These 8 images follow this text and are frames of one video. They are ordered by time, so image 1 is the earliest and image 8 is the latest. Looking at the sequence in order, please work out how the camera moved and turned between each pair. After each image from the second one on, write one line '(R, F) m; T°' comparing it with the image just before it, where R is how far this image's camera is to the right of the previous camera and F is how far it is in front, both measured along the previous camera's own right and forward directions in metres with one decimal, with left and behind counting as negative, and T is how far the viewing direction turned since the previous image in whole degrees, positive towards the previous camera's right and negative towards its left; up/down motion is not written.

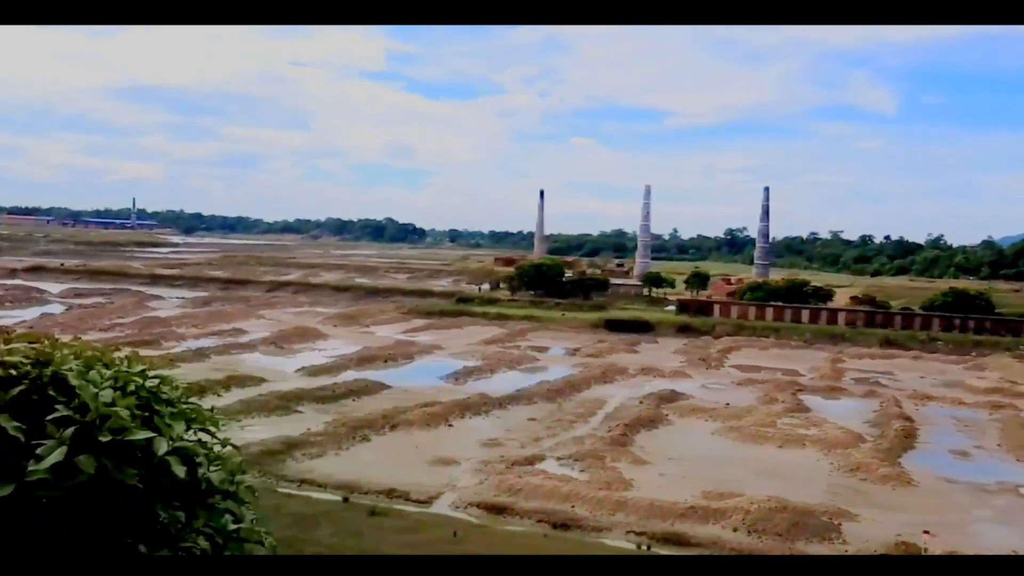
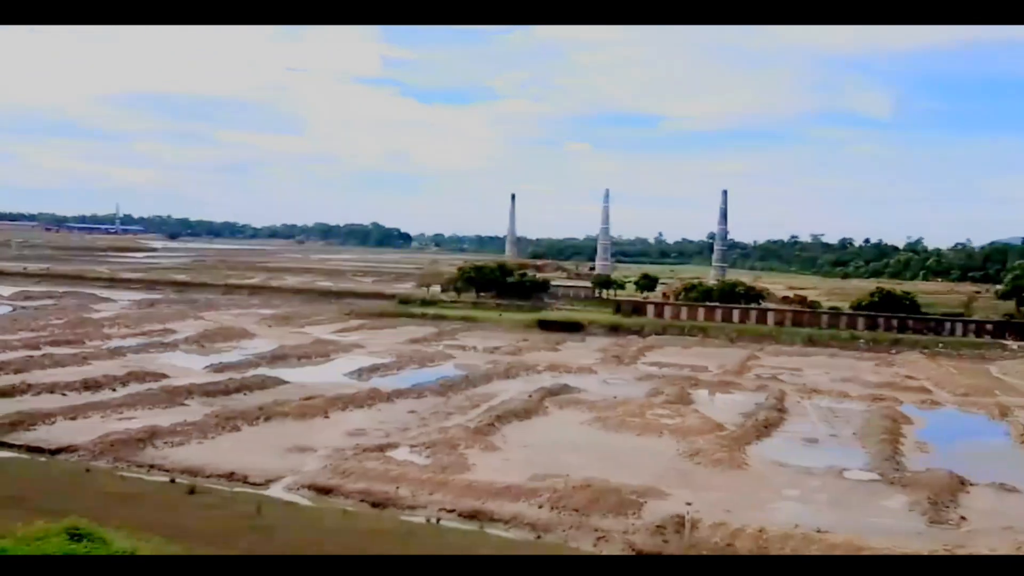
(+2.6, -0.6) m; +1°
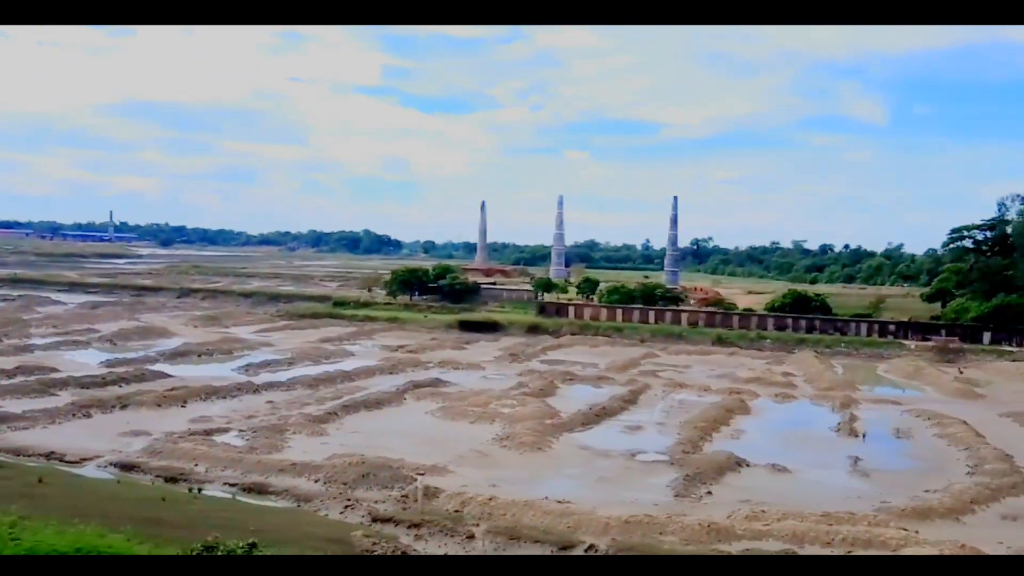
(+3.6, -1.0) m; 0°
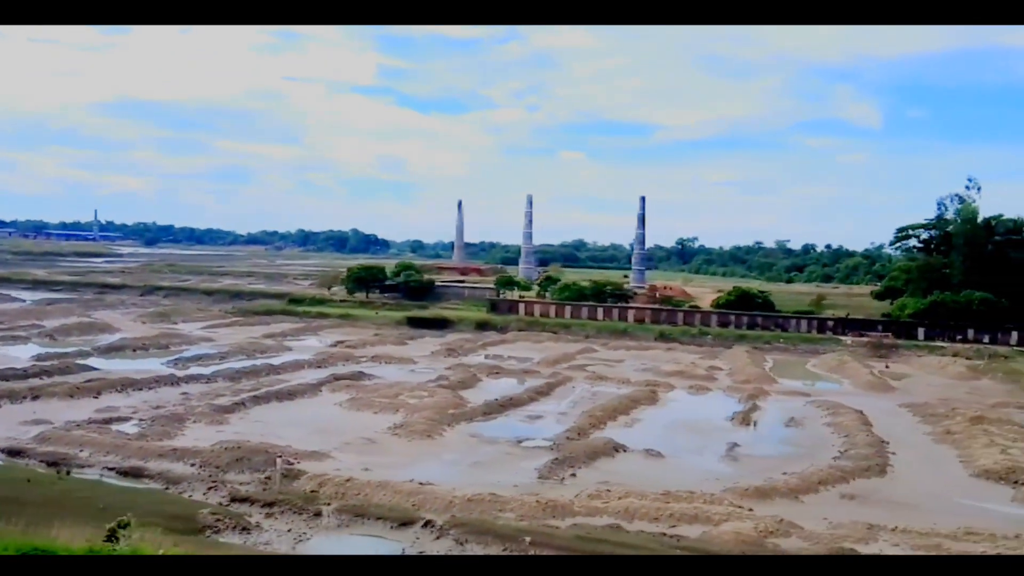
(+2.1, -0.5) m; +1°
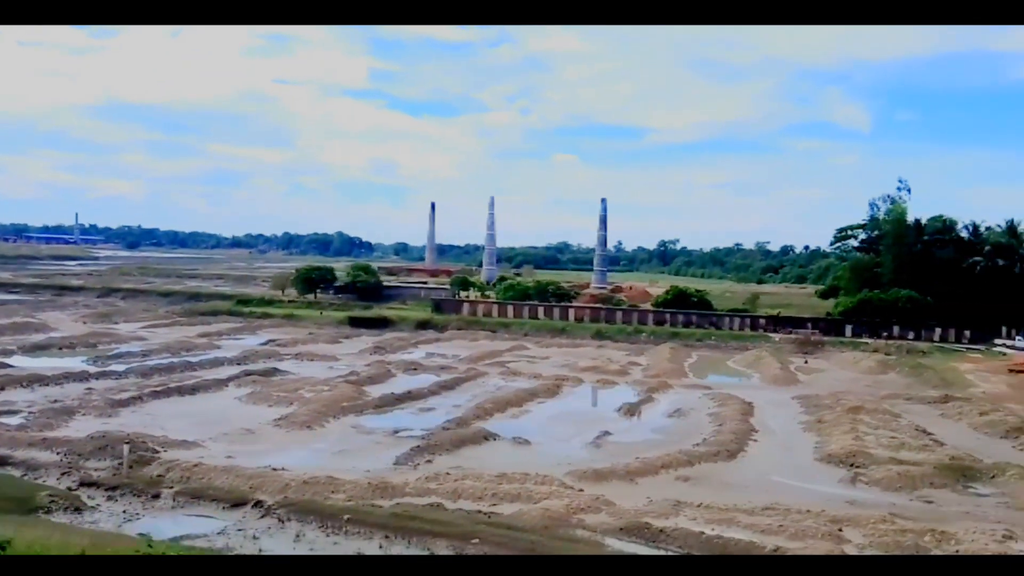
(+2.5, -0.5) m; +1°
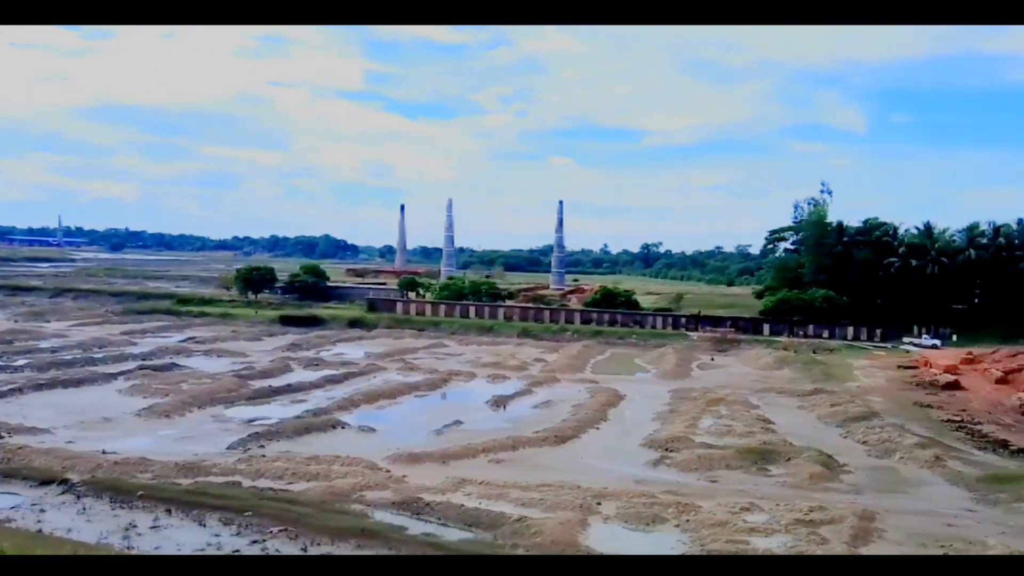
(+3.2, -0.7) m; 0°
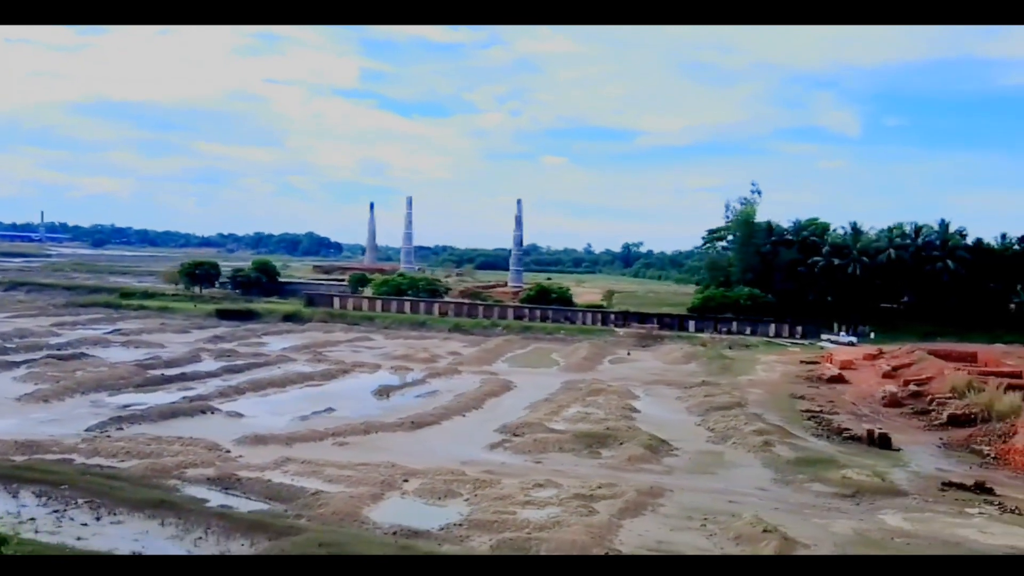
(+2.9, -0.6) m; +1°
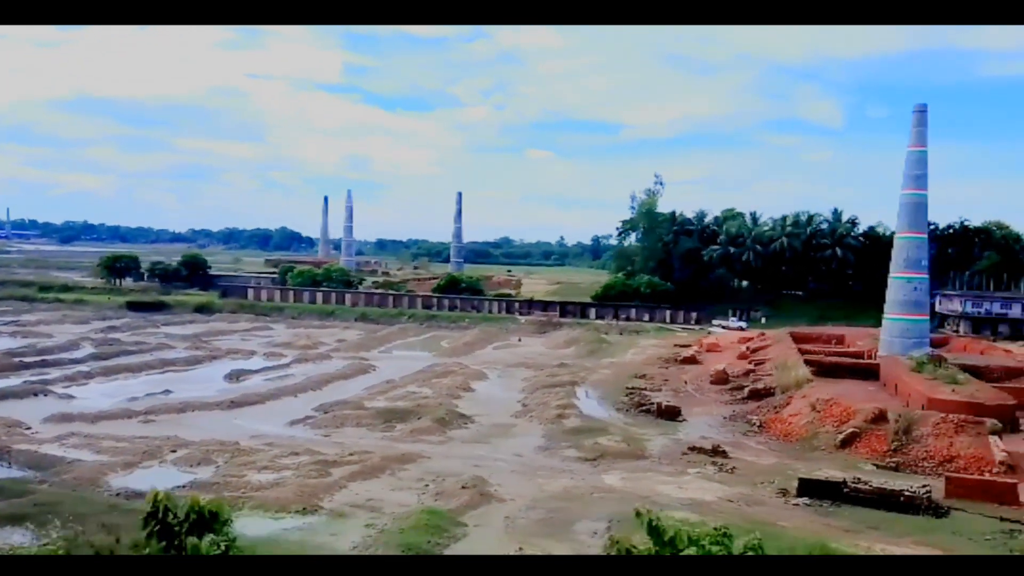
(+4.0, -0.8) m; +1°
